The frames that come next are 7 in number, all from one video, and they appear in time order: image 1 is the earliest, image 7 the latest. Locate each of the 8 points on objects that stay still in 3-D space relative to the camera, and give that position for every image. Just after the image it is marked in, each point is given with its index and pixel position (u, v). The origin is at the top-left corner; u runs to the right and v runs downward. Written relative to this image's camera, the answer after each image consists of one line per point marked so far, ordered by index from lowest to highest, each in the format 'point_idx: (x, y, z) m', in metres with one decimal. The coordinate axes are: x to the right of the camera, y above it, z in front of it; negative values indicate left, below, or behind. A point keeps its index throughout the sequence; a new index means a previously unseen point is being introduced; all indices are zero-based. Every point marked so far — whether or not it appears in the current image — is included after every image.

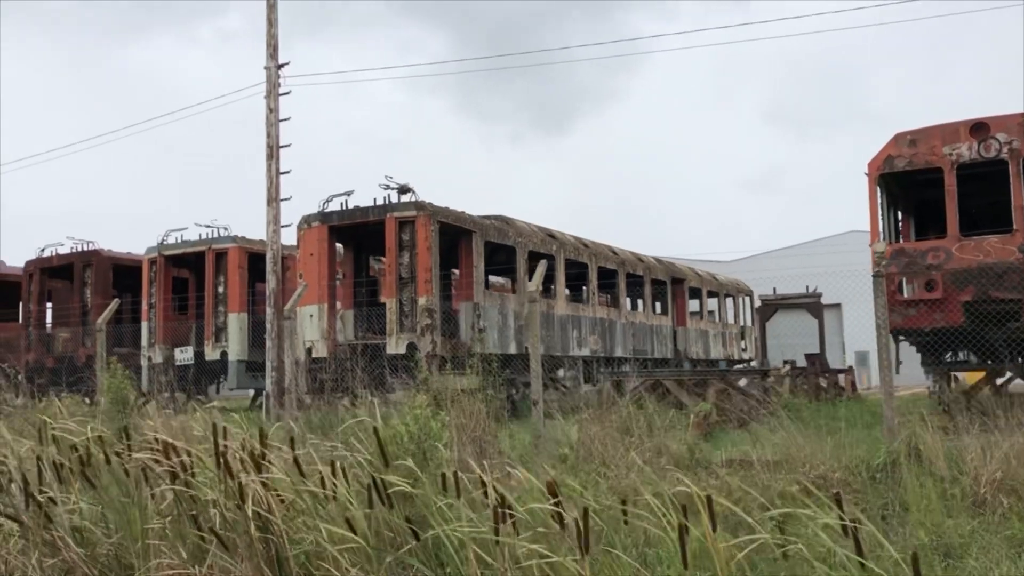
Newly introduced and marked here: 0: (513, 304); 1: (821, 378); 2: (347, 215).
0: (0.0, -0.2, +9.9) m
1: (+4.0, -1.2, +11.5) m
2: (-1.7, +0.8, +9.2) m
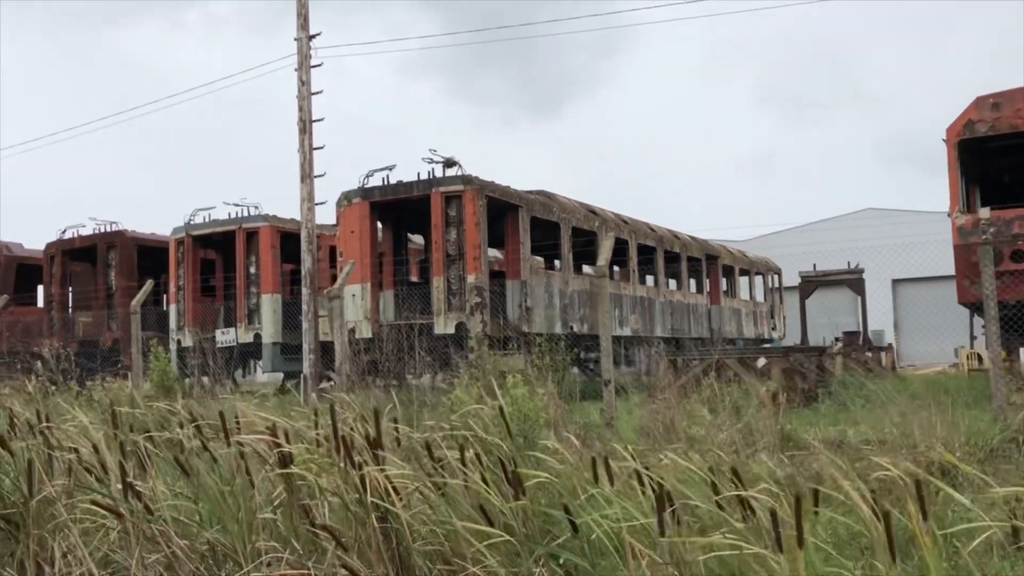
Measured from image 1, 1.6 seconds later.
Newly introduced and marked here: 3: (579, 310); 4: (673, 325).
0: (+0.5, +0.1, +9.6) m
1: (+4.5, -0.9, +11.3) m
2: (-1.2, +1.0, +8.8) m
3: (+0.7, -0.2, +10.0) m
4: (+2.2, -0.5, +12.3) m
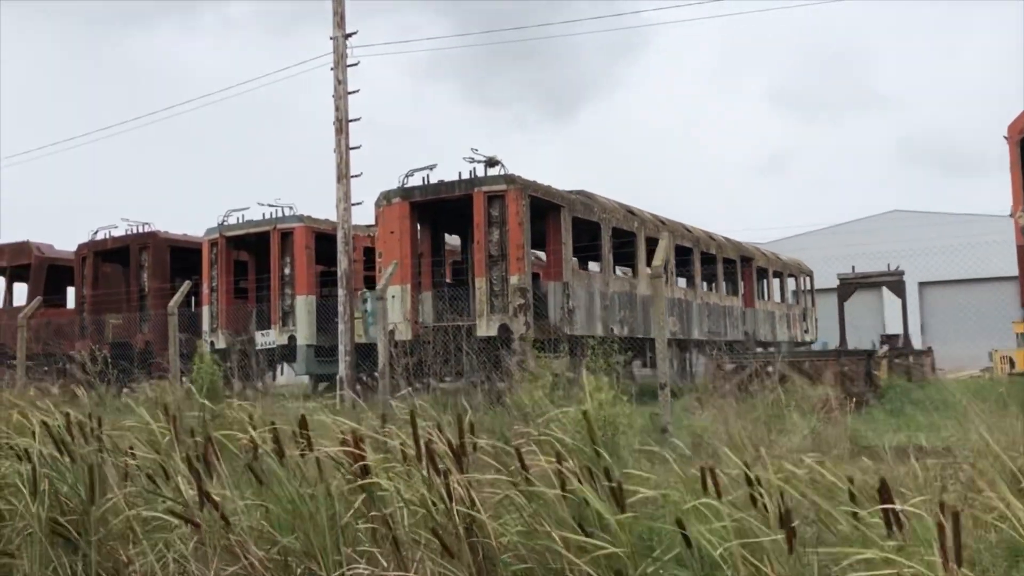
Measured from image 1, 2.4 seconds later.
0: (+0.9, 0.0, +9.4) m
1: (+4.9, -0.9, +11.0) m
2: (-0.8, +1.0, +8.7) m
3: (+1.2, -0.3, +9.8) m
4: (+2.7, -0.5, +12.1) m
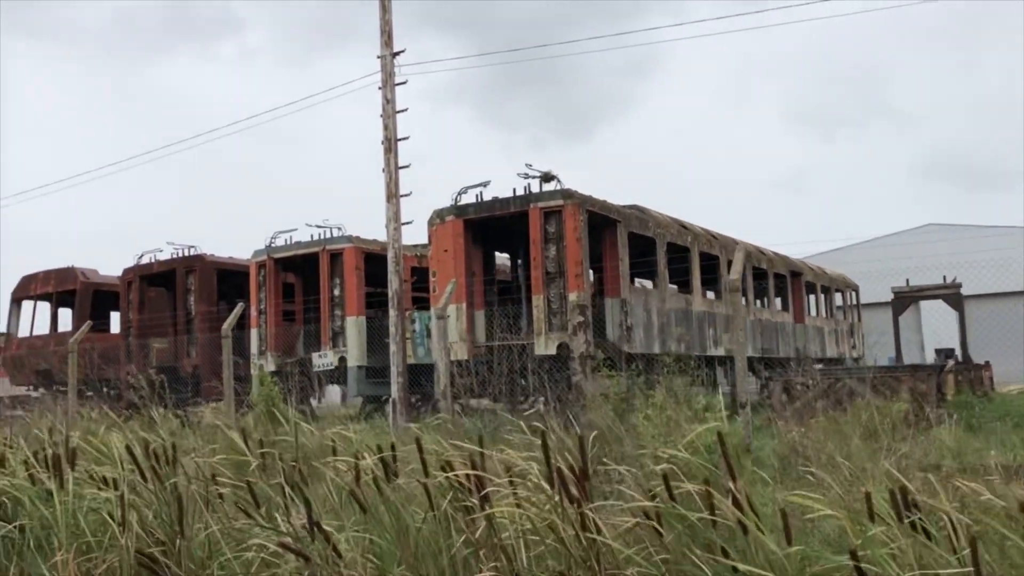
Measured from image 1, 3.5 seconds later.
0: (+1.5, -0.1, +9.2) m
1: (+5.5, -1.0, +10.7) m
2: (-0.3, +0.8, +8.6) m
3: (+1.7, -0.4, +9.6) m
4: (+3.3, -0.7, +11.8) m
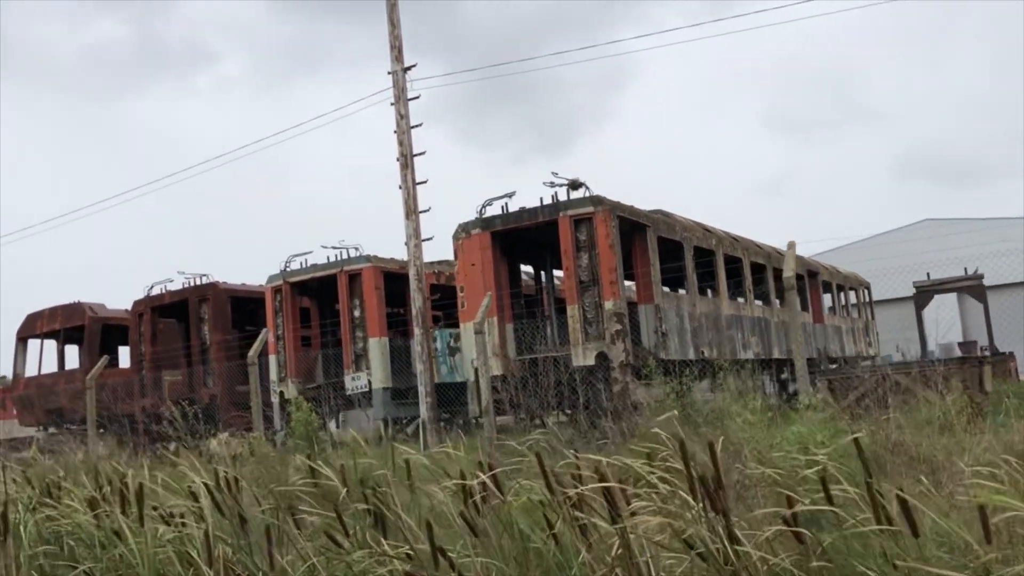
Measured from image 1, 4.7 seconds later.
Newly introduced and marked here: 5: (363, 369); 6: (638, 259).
0: (+1.8, -0.2, +9.0) m
1: (+5.8, -0.9, +10.6) m
2: (0.0, +0.7, +8.4) m
3: (+2.0, -0.5, +9.4) m
4: (+3.6, -0.7, +11.6) m
5: (-1.6, -0.9, +9.9) m
6: (+1.2, +0.3, +8.5) m
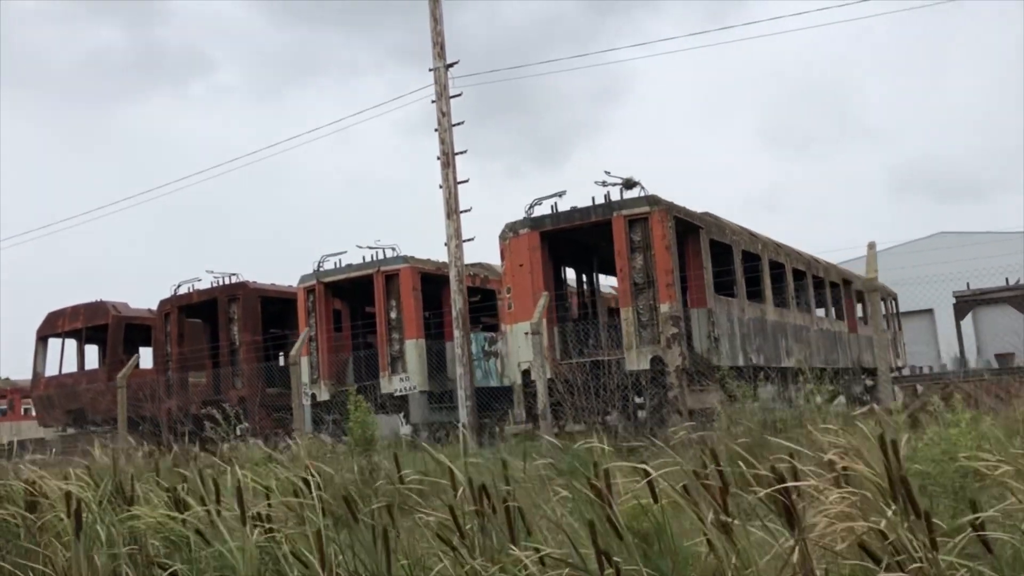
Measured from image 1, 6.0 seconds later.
0: (+2.2, -0.2, +8.8) m
1: (+6.3, -1.0, +10.4) m
2: (+0.5, +0.6, +8.2) m
3: (+2.5, -0.5, +9.2) m
4: (+4.0, -0.8, +11.4) m
5: (-1.2, -0.9, +9.6) m
6: (+1.6, +0.2, +8.3) m
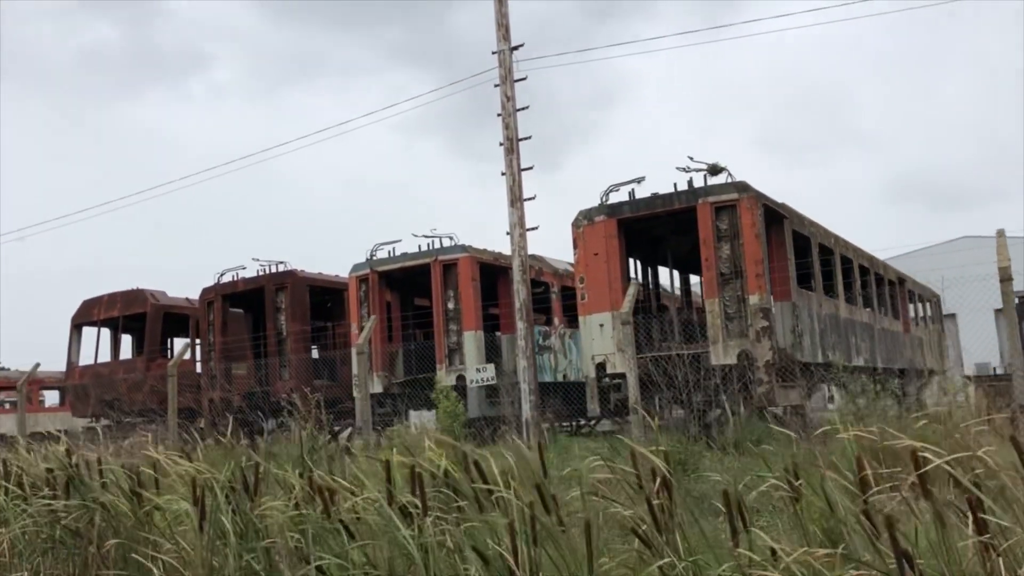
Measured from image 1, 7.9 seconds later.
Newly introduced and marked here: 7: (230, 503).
0: (+2.9, -0.2, +8.5) m
1: (+6.9, -1.0, +10.0) m
2: (+1.1, +0.7, +7.8) m
3: (+3.1, -0.5, +8.8) m
4: (+4.6, -0.8, +11.1) m
5: (-0.6, -0.8, +9.3) m
6: (+2.3, +0.3, +8.0) m
7: (-1.2, -0.9, +3.7) m
